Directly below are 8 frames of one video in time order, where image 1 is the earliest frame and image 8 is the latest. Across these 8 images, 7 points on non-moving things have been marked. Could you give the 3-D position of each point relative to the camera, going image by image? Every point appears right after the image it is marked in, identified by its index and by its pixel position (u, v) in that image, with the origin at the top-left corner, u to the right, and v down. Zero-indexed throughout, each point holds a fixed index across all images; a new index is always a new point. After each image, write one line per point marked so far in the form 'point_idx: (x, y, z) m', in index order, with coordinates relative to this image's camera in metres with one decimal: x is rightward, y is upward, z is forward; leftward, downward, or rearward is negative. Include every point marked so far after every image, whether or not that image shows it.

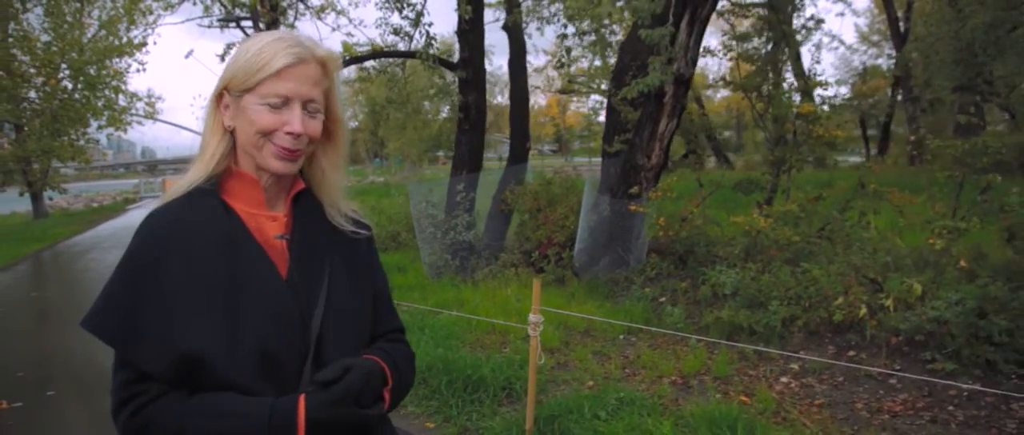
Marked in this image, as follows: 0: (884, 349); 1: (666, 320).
0: (+2.4, -0.9, +5.7) m
1: (+1.2, -0.9, +7.1) m
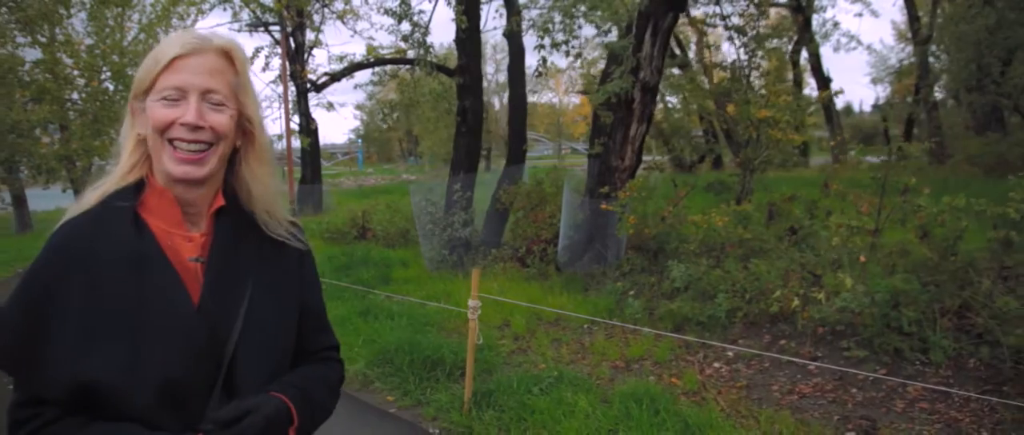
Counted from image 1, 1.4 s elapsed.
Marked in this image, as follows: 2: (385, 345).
0: (+2.1, -0.8, +6.2) m
1: (+1.0, -0.8, +7.7) m
2: (-1.0, -1.0, +6.7) m
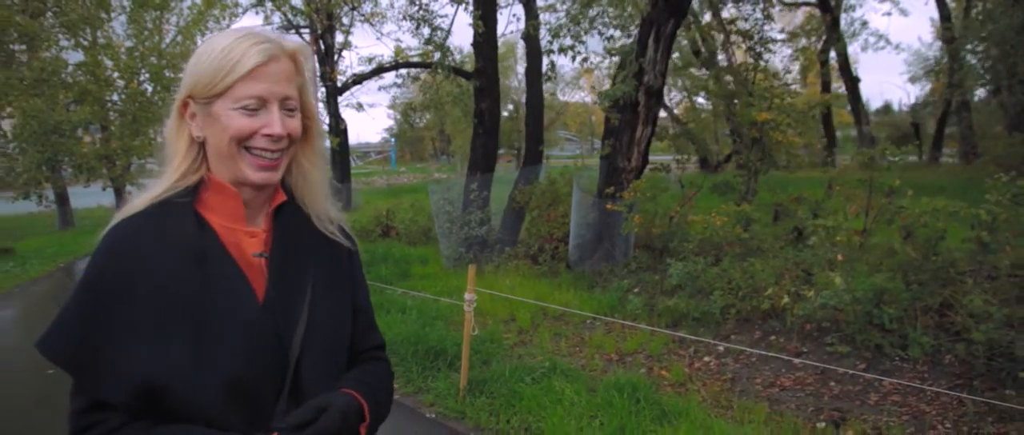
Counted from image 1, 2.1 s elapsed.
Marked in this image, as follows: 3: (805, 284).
0: (+2.1, -0.9, +6.4) m
1: (+1.0, -0.8, +7.9) m
2: (-1.0, -1.0, +7.0) m
3: (+2.3, -0.5, +6.7) m
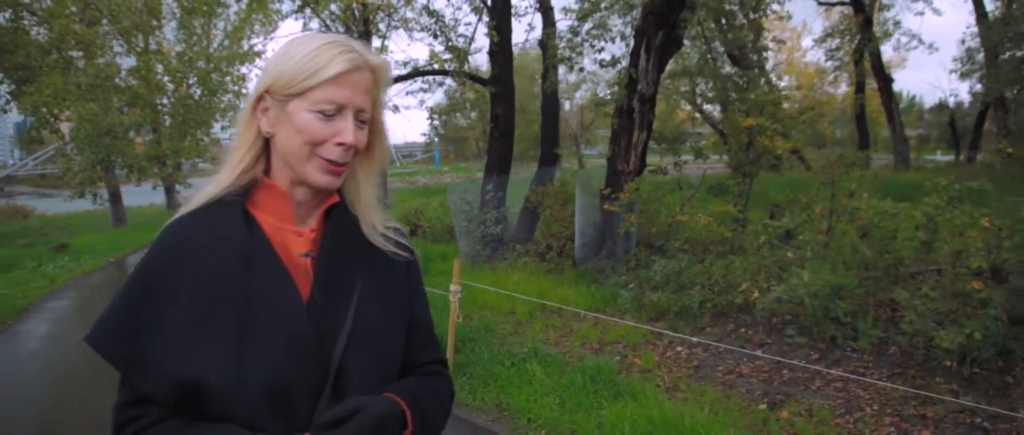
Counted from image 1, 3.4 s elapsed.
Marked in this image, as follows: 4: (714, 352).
0: (+2.0, -0.9, +6.9) m
1: (+1.0, -0.8, +8.5) m
2: (-1.0, -1.0, +7.7) m
3: (+2.2, -0.5, +7.2) m
4: (+1.6, -1.0, +6.8) m
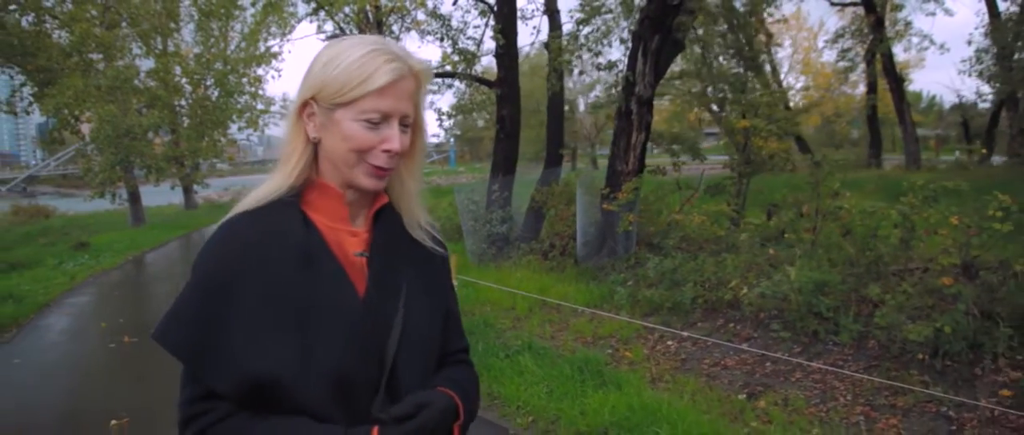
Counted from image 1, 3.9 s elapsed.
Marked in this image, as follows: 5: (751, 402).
0: (+2.0, -0.8, +7.2) m
1: (+1.0, -0.8, +8.7) m
2: (-1.1, -0.9, +8.0) m
3: (+2.1, -0.5, +7.4) m
4: (+1.5, -1.0, +7.0) m
5: (+1.5, -1.2, +5.5) m
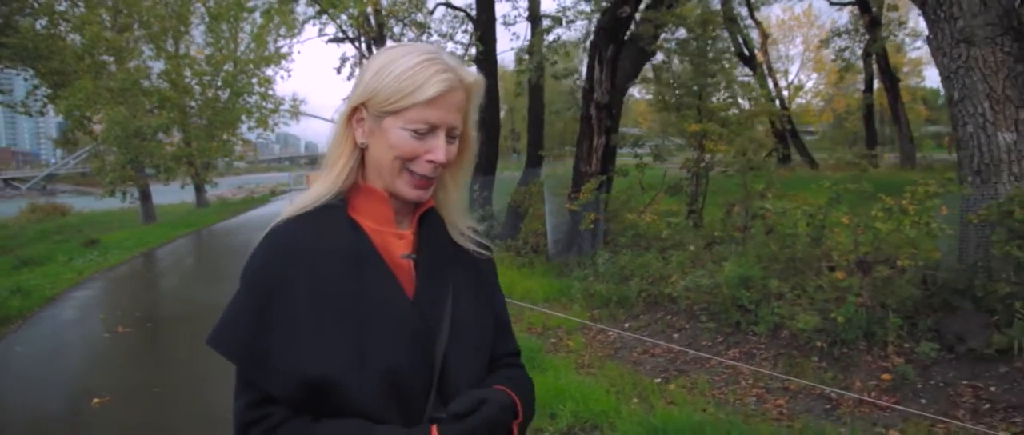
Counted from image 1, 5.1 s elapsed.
0: (+1.5, -0.8, +7.7) m
1: (+0.6, -0.8, +9.3) m
2: (-1.5, -0.9, +8.6) m
3: (+1.7, -0.5, +8.0) m
4: (+1.1, -1.0, +7.6) m
5: (+1.0, -1.2, +6.1) m
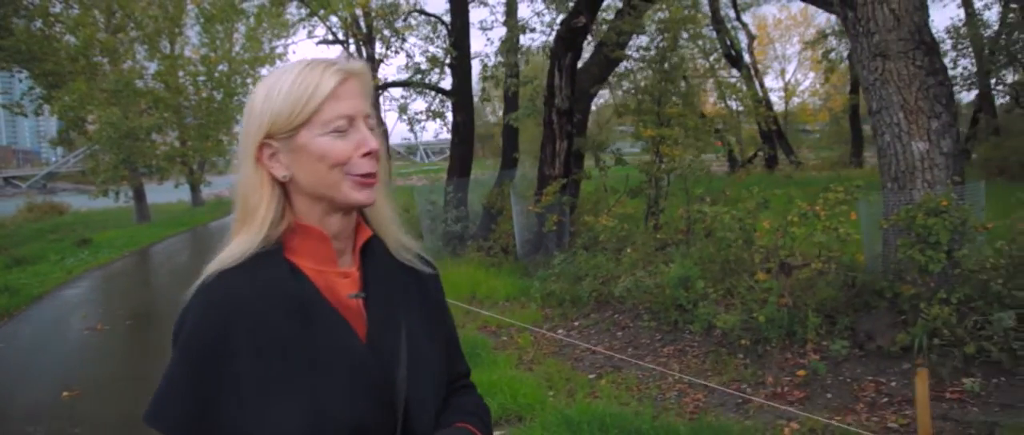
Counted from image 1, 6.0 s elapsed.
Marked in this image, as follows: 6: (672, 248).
0: (+1.1, -0.9, +8.1) m
1: (+0.2, -0.8, +9.7) m
2: (-1.9, -1.0, +8.9) m
3: (+1.3, -0.5, +8.3) m
4: (+0.7, -1.1, +7.9) m
5: (+0.6, -1.2, +6.4) m
6: (+1.5, -0.3, +8.4) m
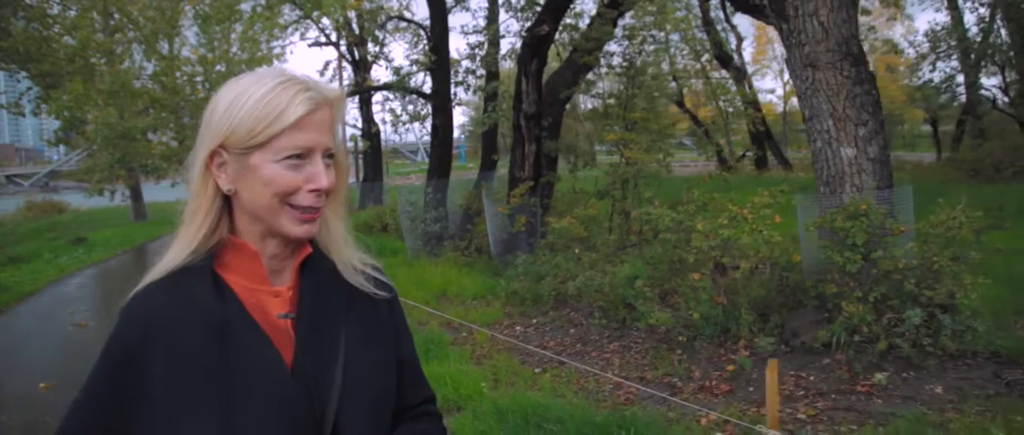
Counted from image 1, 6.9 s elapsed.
0: (+0.7, -0.9, +8.4) m
1: (-0.2, -0.9, +10.0) m
2: (-2.3, -1.0, +9.3) m
3: (+0.9, -0.5, +8.6) m
4: (+0.3, -1.1, +8.3) m
5: (+0.2, -1.2, +6.8) m
6: (+1.1, -0.3, +8.7) m
